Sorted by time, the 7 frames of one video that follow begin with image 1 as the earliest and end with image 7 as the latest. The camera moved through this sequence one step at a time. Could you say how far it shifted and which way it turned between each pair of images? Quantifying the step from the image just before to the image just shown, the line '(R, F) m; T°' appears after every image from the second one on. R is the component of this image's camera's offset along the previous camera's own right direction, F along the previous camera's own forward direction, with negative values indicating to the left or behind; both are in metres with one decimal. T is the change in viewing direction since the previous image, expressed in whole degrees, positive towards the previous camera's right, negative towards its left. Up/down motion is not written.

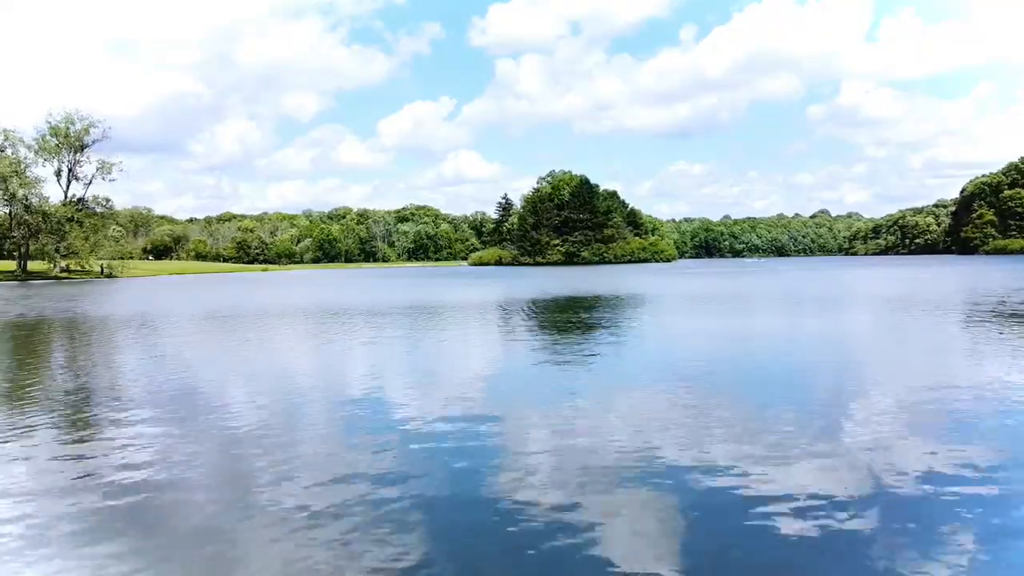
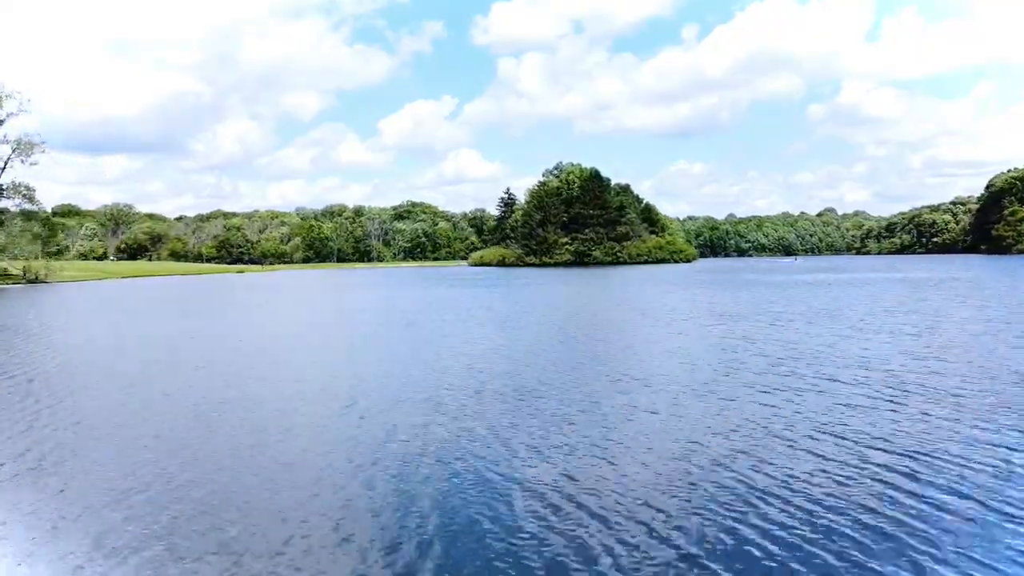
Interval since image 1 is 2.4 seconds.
(-0.3, +7.1) m; 0°
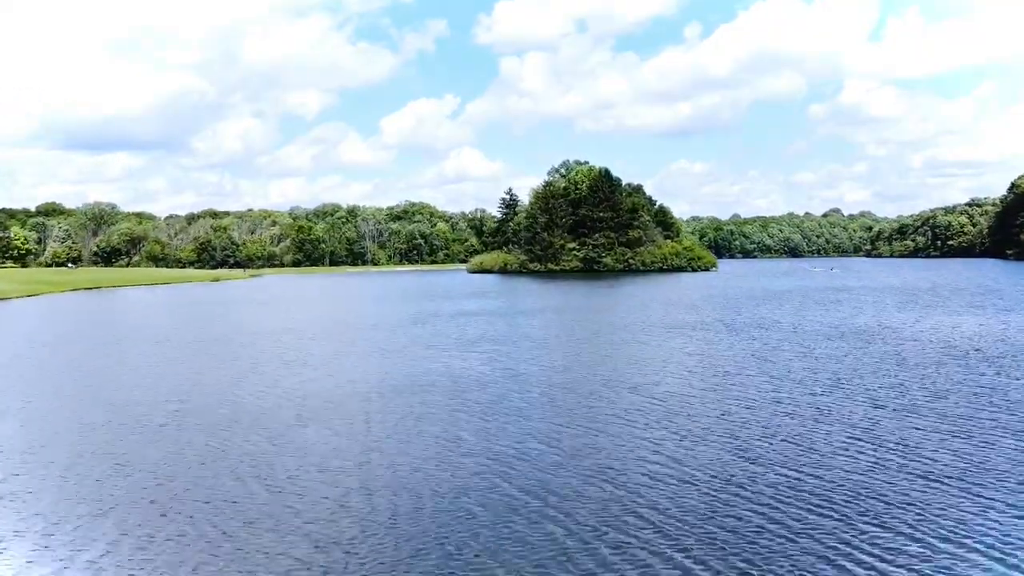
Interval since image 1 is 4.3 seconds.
(-0.2, +6.0) m; 0°
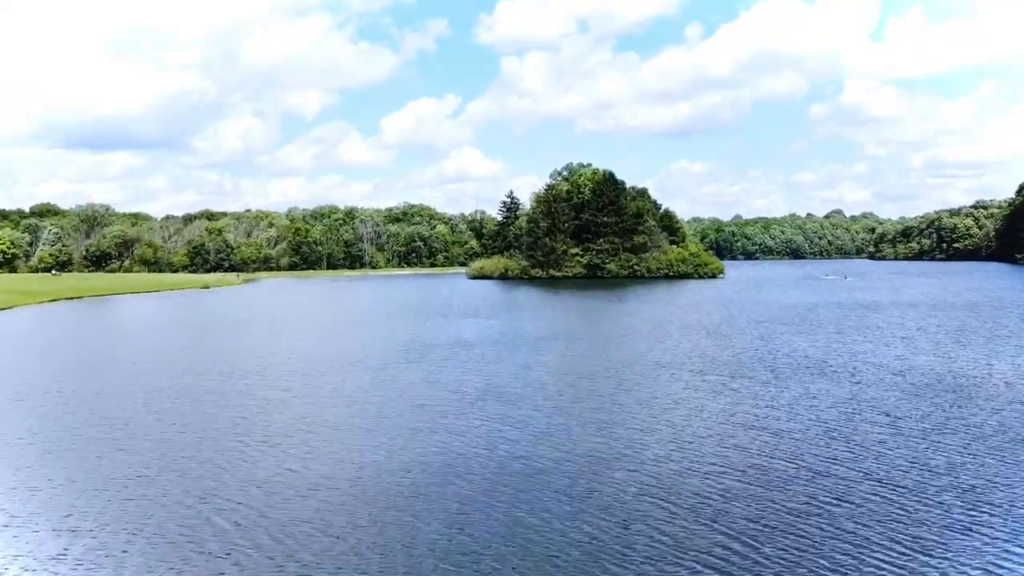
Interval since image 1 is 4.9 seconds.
(-0.1, +2.1) m; 0°
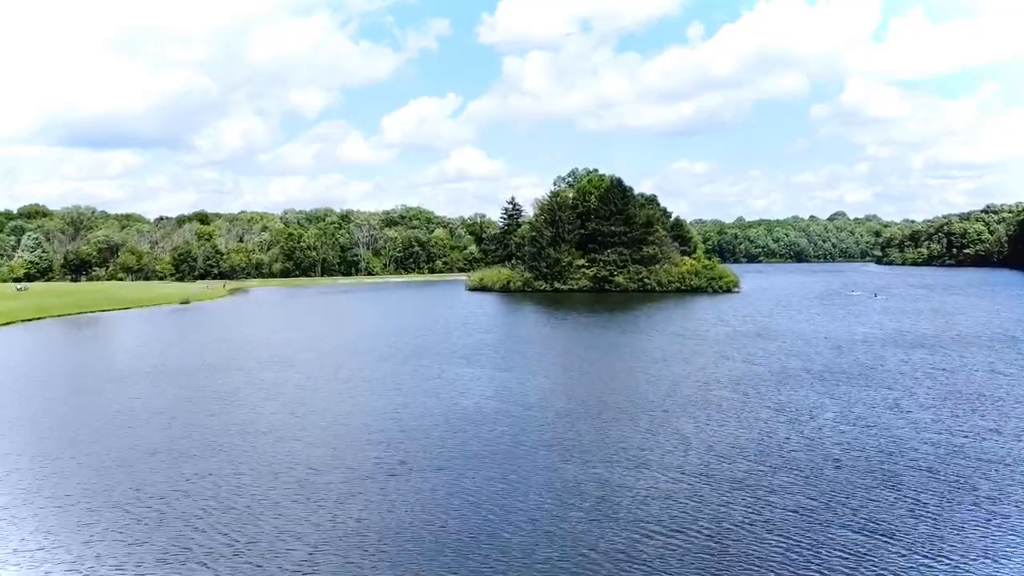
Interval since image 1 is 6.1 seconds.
(-0.1, +3.9) m; 0°
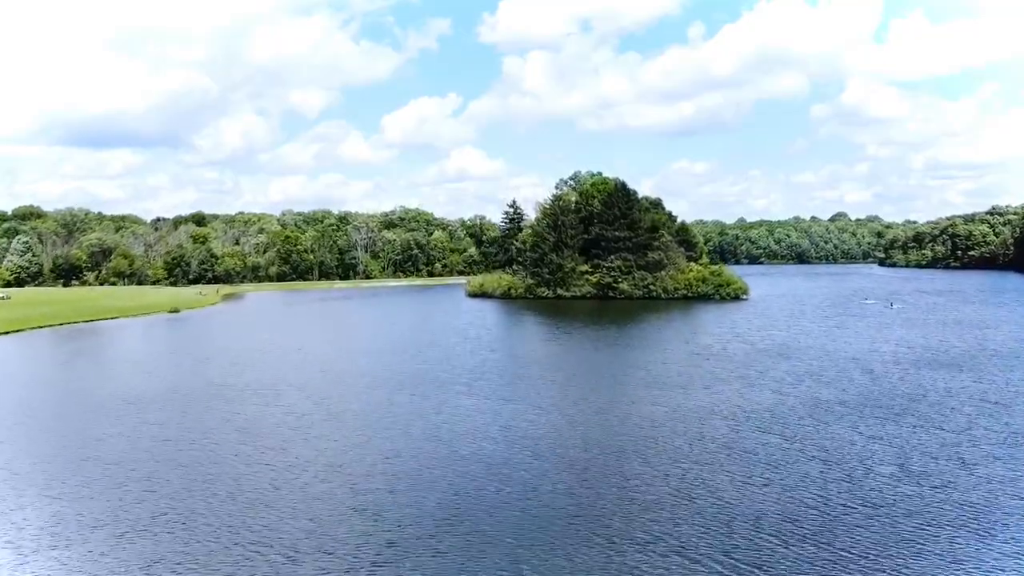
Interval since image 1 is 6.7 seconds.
(-0.1, +1.8) m; 0°
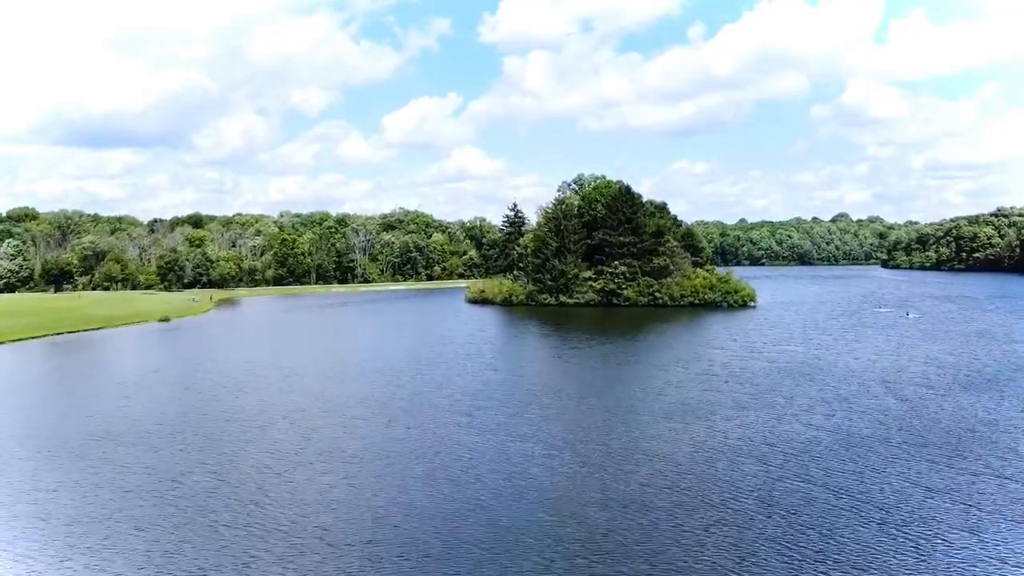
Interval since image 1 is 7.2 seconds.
(-0.1, +1.7) m; 0°
